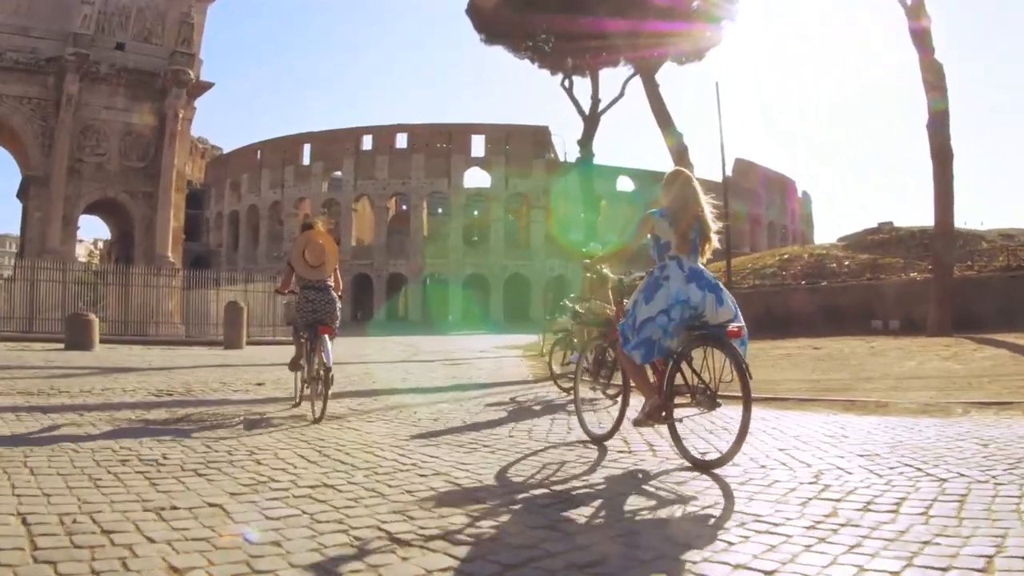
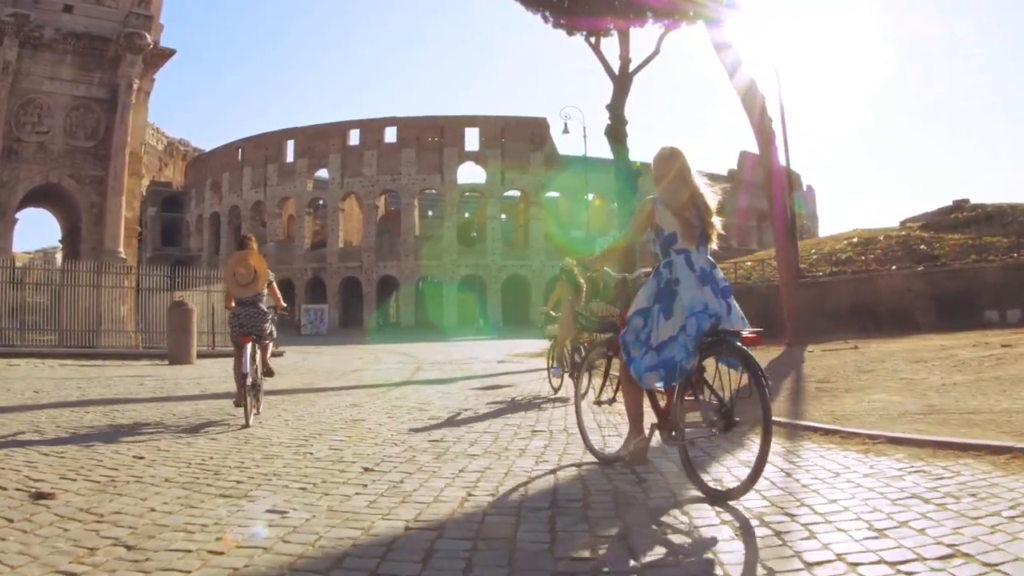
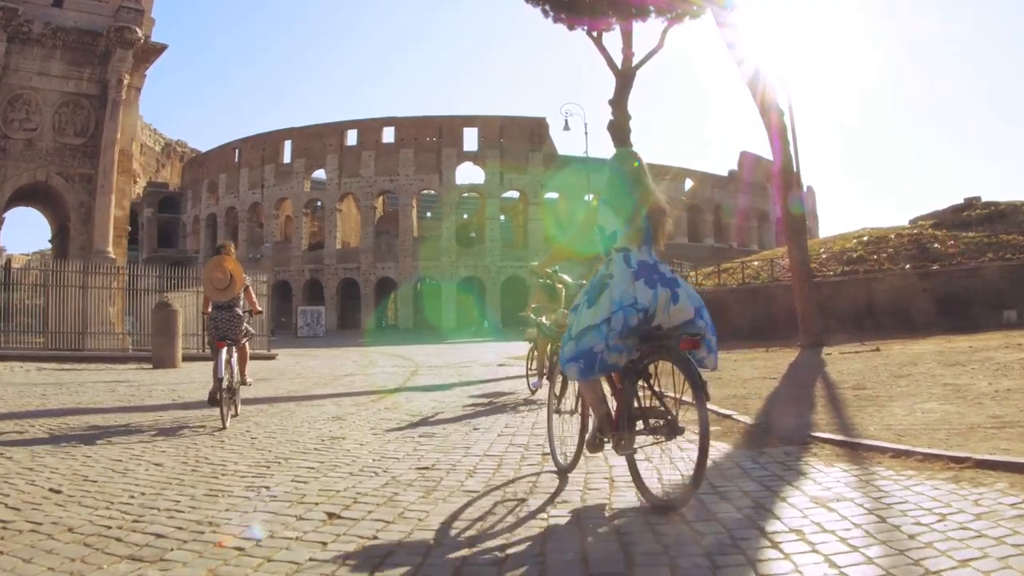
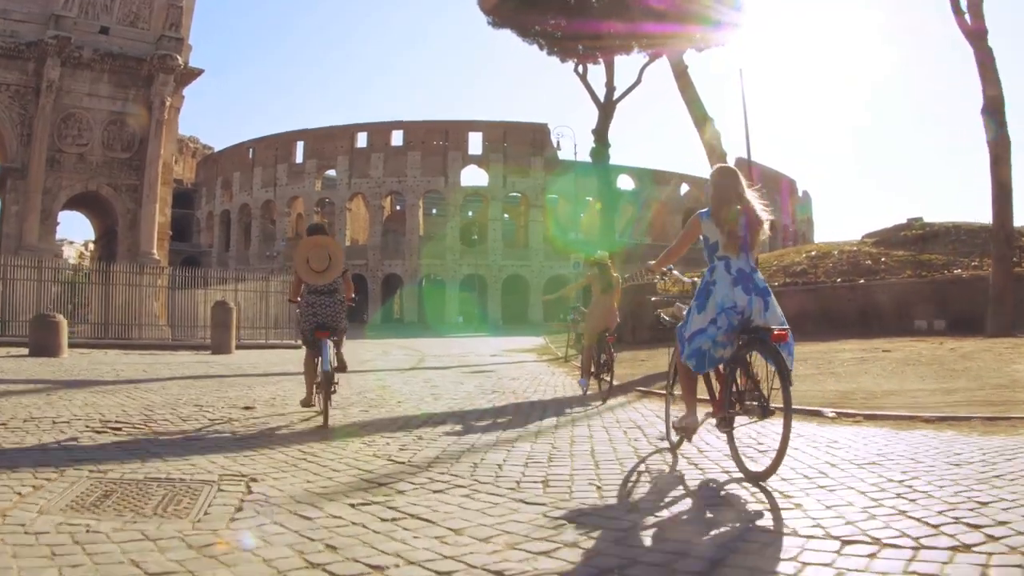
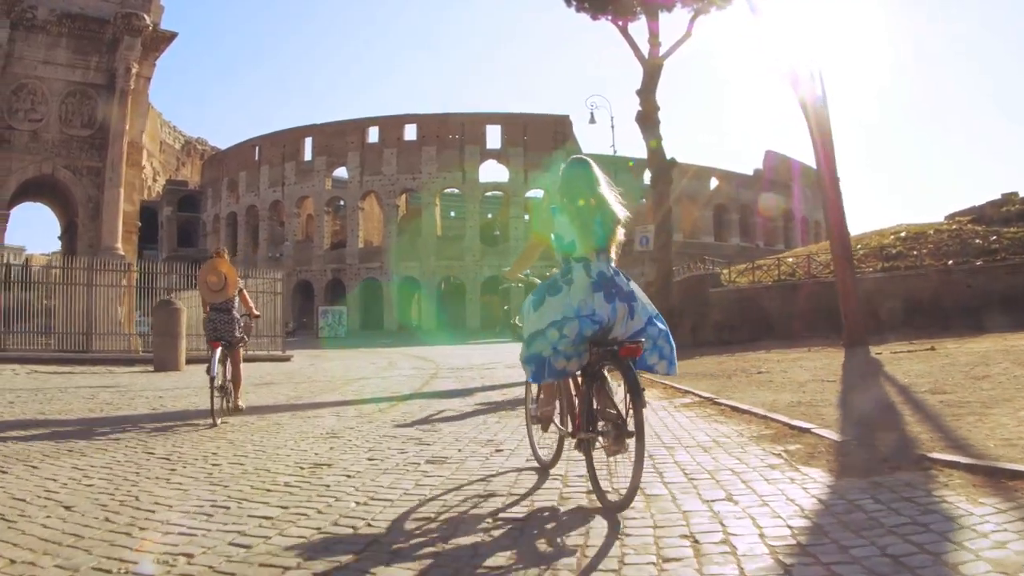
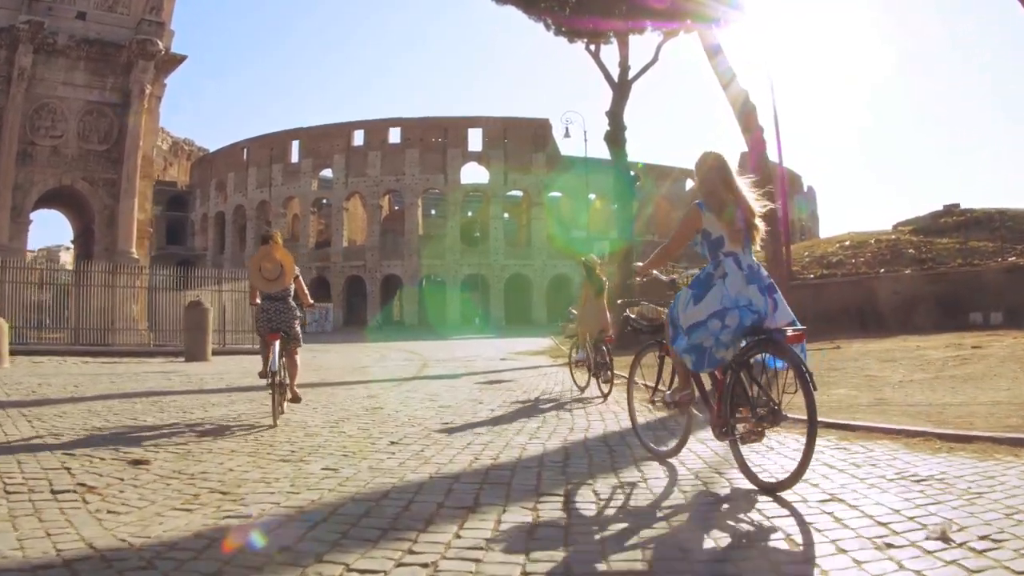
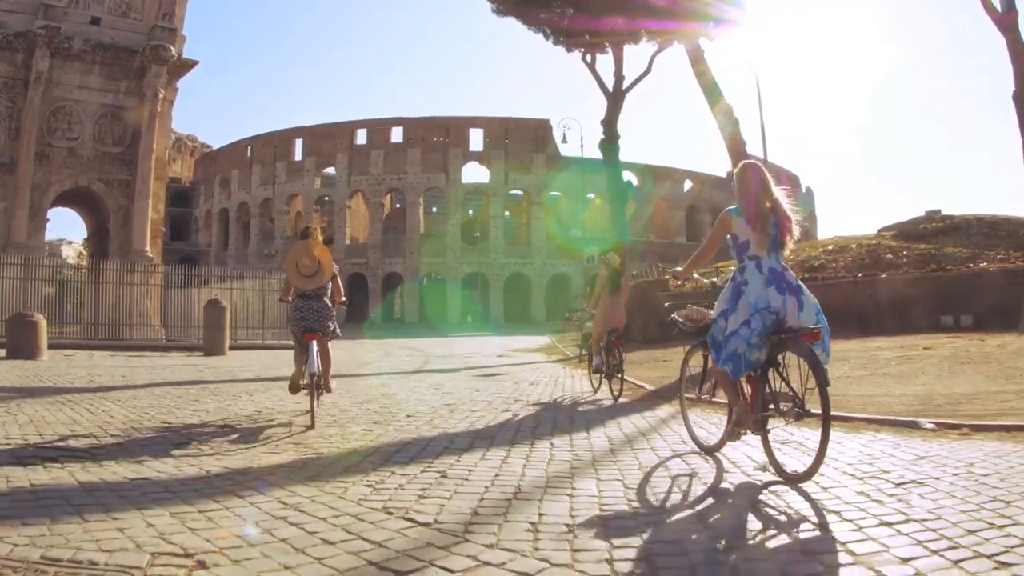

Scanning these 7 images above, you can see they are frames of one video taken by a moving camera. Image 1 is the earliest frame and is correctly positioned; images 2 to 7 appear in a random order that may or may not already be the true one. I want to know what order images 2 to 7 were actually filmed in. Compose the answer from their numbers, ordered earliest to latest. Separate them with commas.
4, 7, 6, 2, 3, 5
